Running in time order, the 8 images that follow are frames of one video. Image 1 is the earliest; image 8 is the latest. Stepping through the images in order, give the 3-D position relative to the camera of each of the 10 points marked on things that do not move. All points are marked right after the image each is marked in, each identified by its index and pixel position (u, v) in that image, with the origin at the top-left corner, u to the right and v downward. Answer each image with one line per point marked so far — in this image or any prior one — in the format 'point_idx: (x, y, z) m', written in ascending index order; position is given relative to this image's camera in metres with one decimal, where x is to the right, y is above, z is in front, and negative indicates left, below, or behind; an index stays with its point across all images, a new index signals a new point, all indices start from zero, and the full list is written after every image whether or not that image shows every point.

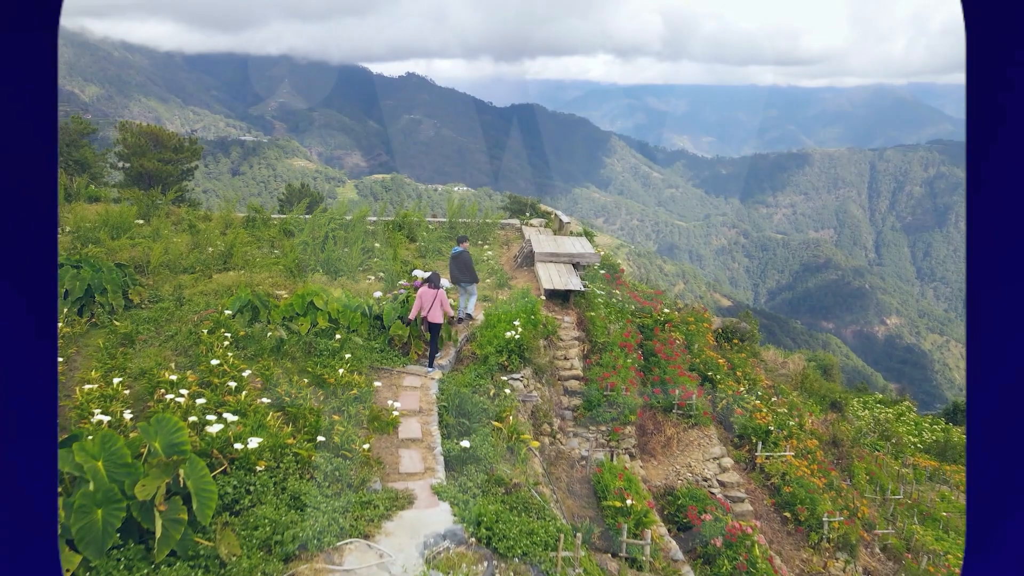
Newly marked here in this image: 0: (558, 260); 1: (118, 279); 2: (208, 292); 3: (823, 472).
0: (+0.6, +0.3, +8.8) m
1: (-3.4, +0.1, +6.3) m
2: (-2.9, -0.1, +7.1) m
3: (+3.6, -2.1, +8.6) m
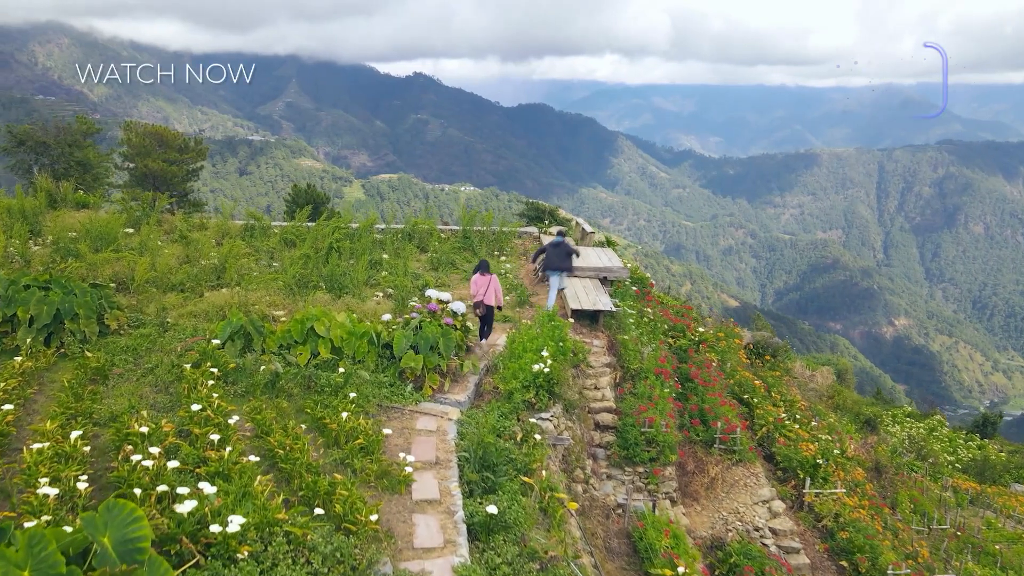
0: (+0.8, +0.2, +8.1) m
1: (-3.2, -0.1, +5.6) m
2: (-2.7, -0.2, +6.4) m
3: (+3.8, -2.3, +7.8) m
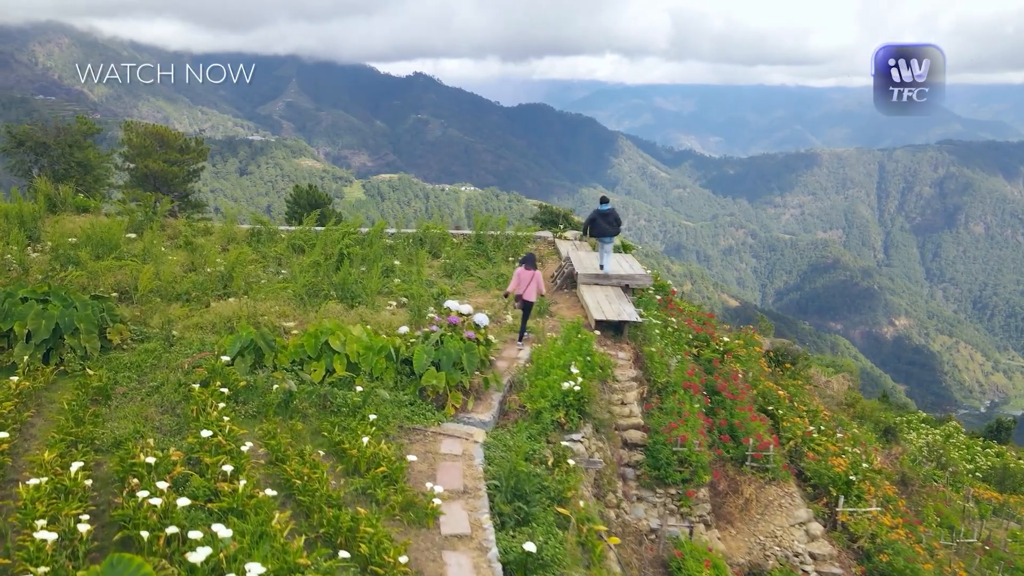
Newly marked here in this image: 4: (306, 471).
0: (+1.0, +0.1, +7.7) m
1: (-3.0, -0.2, +5.2) m
2: (-2.5, -0.3, +6.0) m
3: (+4.0, -2.4, +7.5) m
4: (-1.1, -1.0, +3.9) m
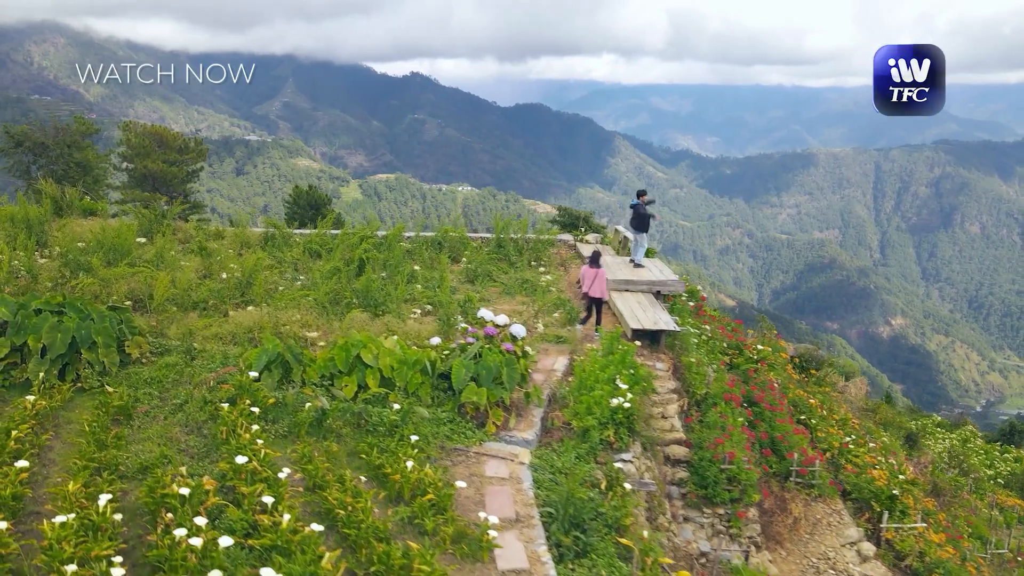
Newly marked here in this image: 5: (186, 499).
0: (+1.3, 0.0, +7.5) m
1: (-2.7, -0.3, +4.9) m
2: (-2.2, -0.4, +5.7) m
3: (+4.3, -2.5, +7.2) m
4: (-0.8, -1.0, +3.6) m
5: (-1.5, -1.0, +3.4) m
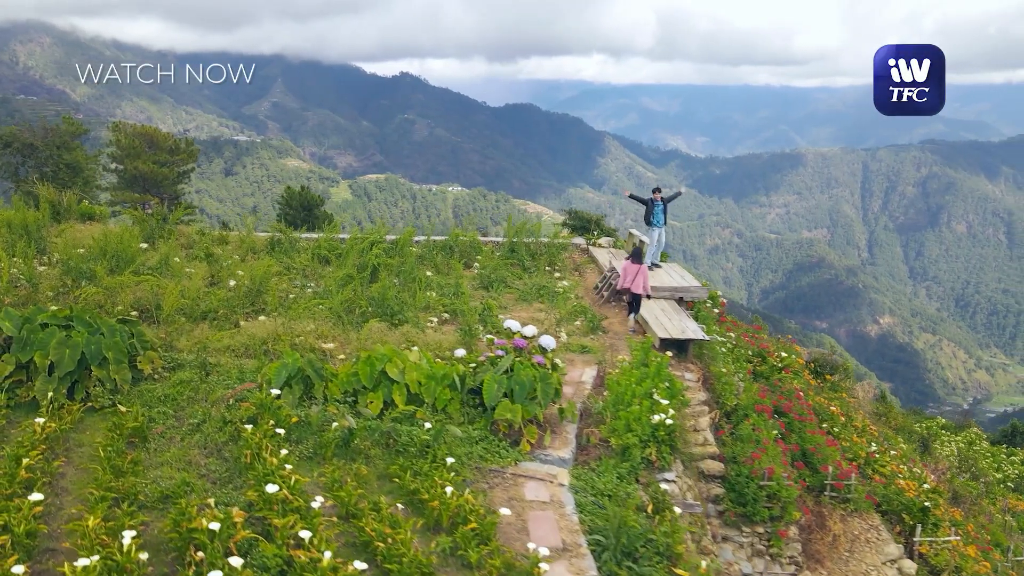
0: (+1.5, -0.1, +7.2) m
1: (-2.5, -0.3, +4.7) m
2: (-2.0, -0.5, +5.5) m
3: (+4.5, -2.5, +7.0) m
4: (-0.6, -1.1, +3.4) m
5: (-1.2, -1.0, +3.1) m
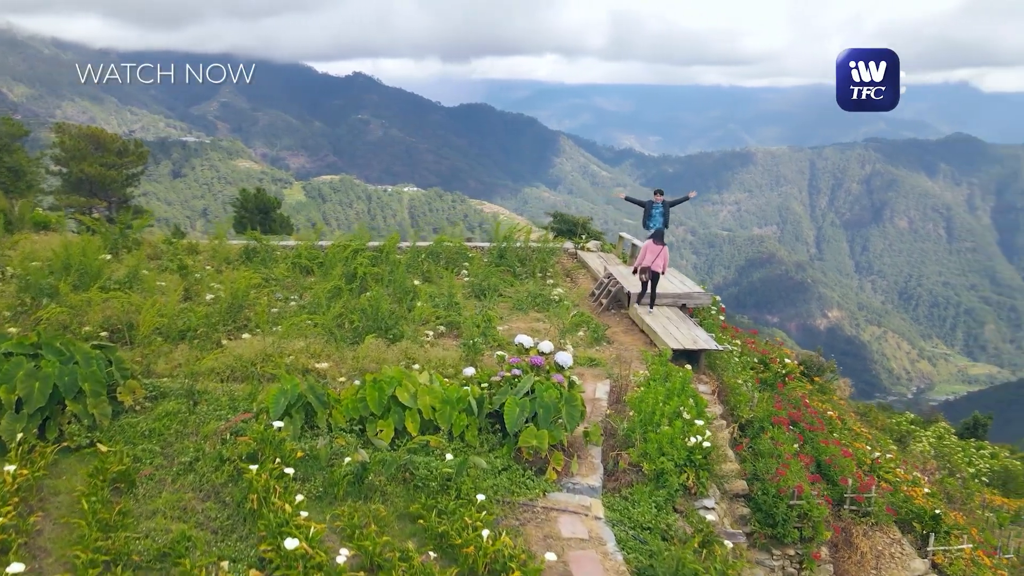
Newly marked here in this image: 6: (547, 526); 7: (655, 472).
0: (+1.4, -0.1, +6.9) m
1: (-2.3, -0.5, +4.2) m
2: (-1.9, -0.6, +5.0) m
3: (+4.5, -2.5, +6.9) m
4: (-0.3, -1.2, +3.0) m
5: (-1.0, -1.1, +2.7) m
6: (+0.2, -1.2, +3.8) m
7: (+0.8, -1.1, +4.2) m
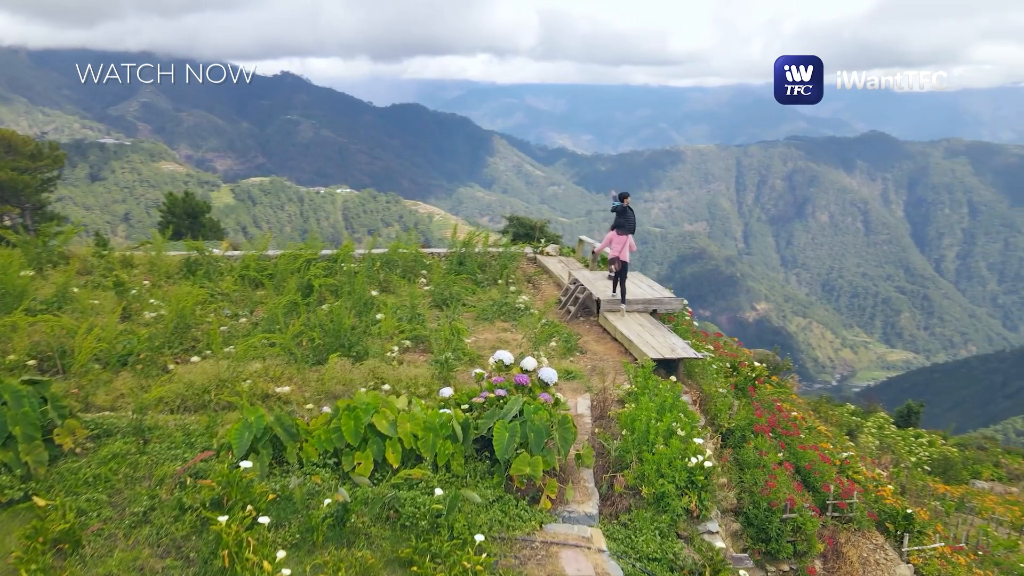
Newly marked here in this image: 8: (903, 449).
0: (+1.1, -0.2, +6.7) m
1: (-2.4, -0.6, +3.6) m
2: (-2.0, -0.7, +4.5) m
3: (+4.2, -2.5, +6.9) m
4: (-0.3, -1.3, +2.6) m
5: (-0.9, -1.2, +2.3) m
6: (+0.2, -1.3, +3.5) m
7: (+0.8, -1.1, +4.0) m
8: (+8.0, -3.3, +15.2) m
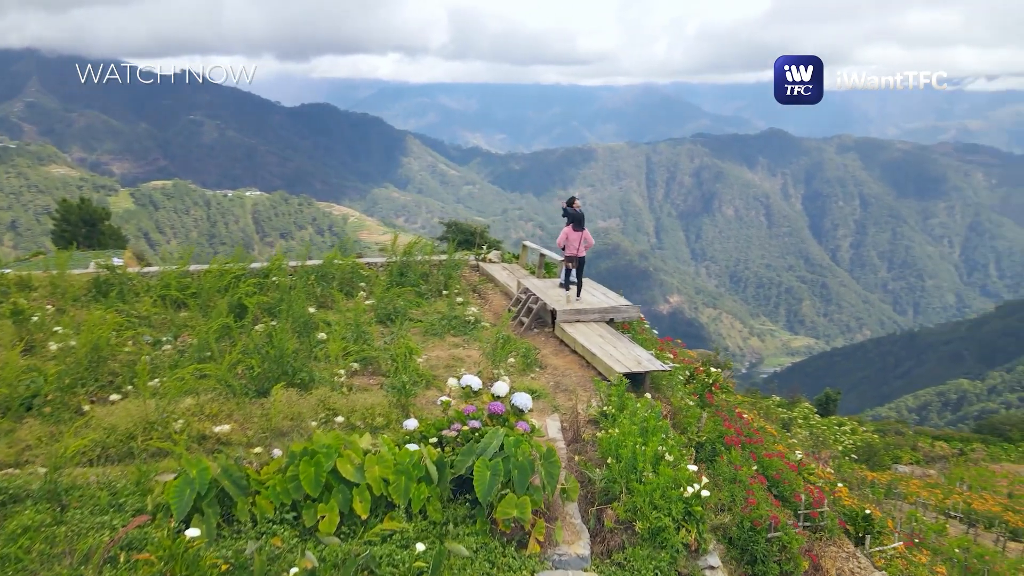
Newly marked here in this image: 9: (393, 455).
0: (+0.7, -0.3, +6.5) m
1: (-2.4, -0.8, +3.0) m
2: (-2.1, -0.9, +3.9) m
3: (+3.8, -2.5, +7.0) m
4: (-0.2, -1.4, +2.2) m
5: (-0.8, -1.4, +1.8) m
6: (+0.2, -1.4, +3.1) m
7: (+0.7, -1.2, +3.7) m
8: (+6.7, -3.2, +15.7) m
9: (-0.6, -0.8, +3.6) m
